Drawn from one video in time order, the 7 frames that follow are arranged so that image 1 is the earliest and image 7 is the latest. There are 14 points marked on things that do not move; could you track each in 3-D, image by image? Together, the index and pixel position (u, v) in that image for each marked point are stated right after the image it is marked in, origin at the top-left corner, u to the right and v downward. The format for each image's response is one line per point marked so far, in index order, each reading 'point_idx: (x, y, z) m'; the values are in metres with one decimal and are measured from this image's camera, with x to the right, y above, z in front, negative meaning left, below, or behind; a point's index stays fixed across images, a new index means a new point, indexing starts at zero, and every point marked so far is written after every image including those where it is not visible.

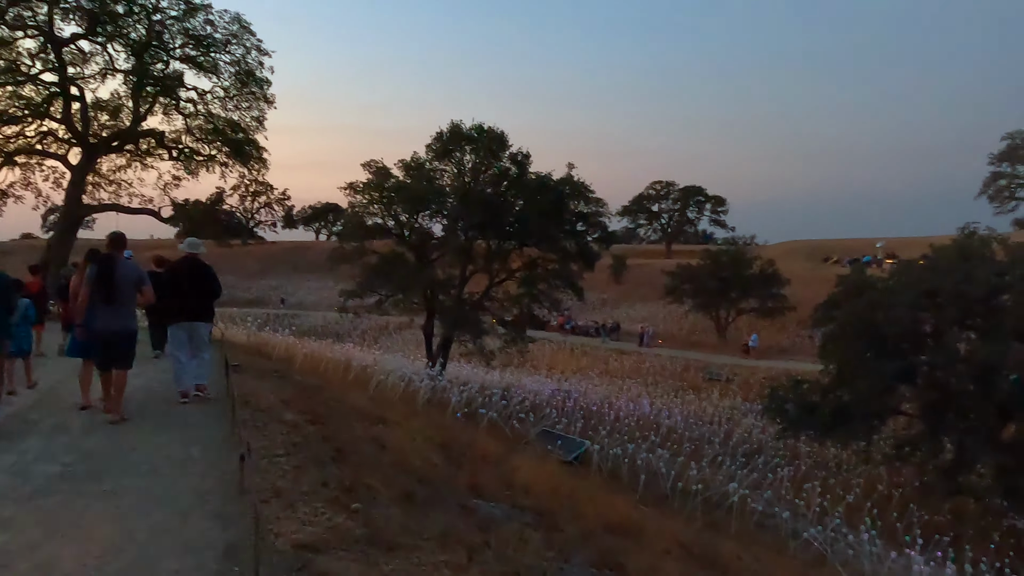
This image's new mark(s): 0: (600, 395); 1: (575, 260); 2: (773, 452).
0: (+2.3, -2.8, +18.7) m
1: (+1.6, +0.7, +17.6) m
2: (+5.3, -3.3, +14.3) m
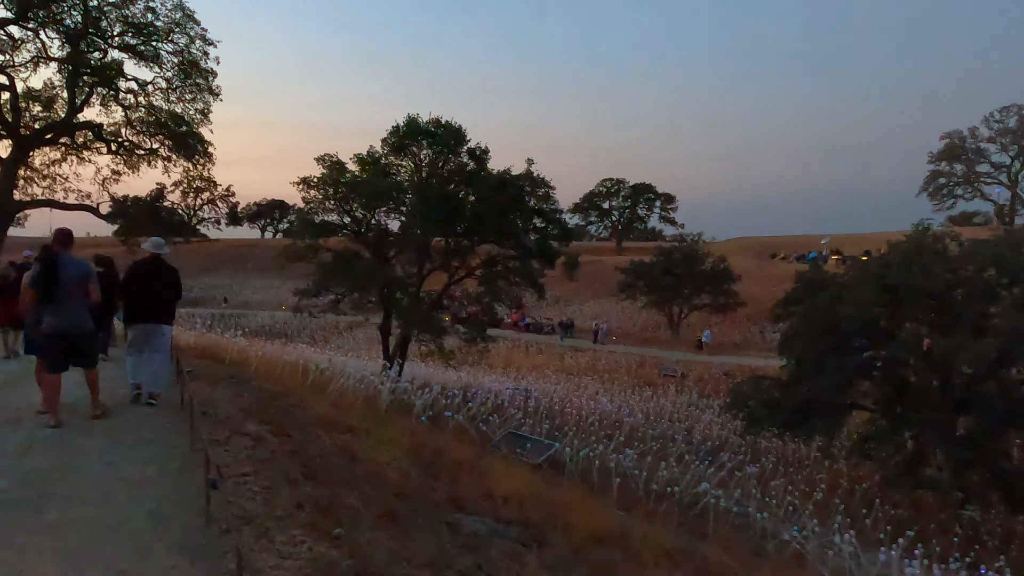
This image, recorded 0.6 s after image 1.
0: (+1.3, -2.7, +18.5) m
1: (+0.6, +0.8, +17.4) m
2: (+4.5, -3.3, +14.3) m
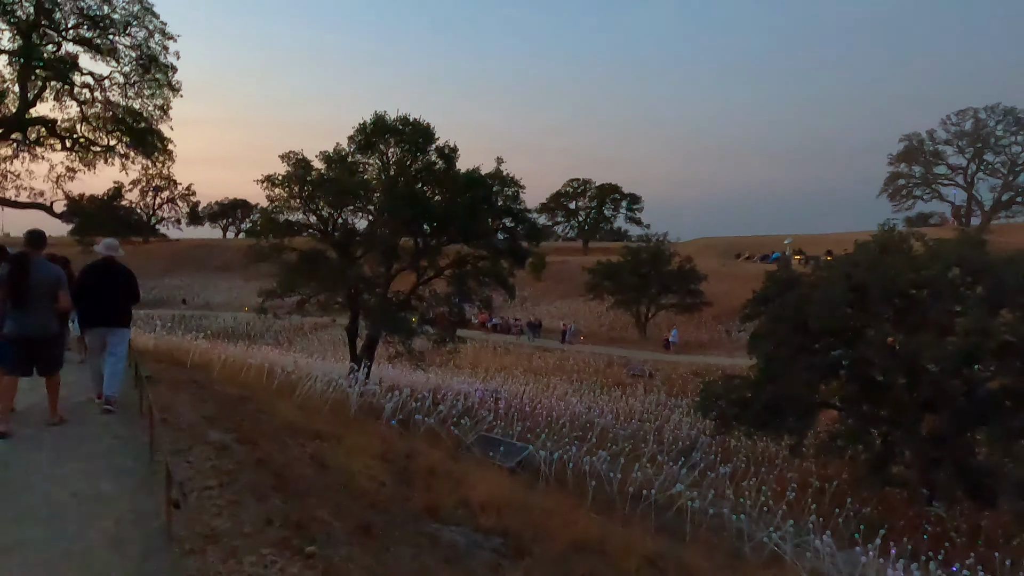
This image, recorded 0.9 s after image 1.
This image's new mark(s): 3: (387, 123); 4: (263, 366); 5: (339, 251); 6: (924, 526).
0: (+0.5, -2.7, +18.4) m
1: (-0.1, +0.7, +17.3) m
2: (+3.9, -3.2, +14.4) m
3: (-2.9, +3.9, +16.7) m
4: (-4.6, -1.5, +13.5) m
5: (-4.1, +0.9, +17.1) m
6: (+6.7, -3.9, +11.7) m
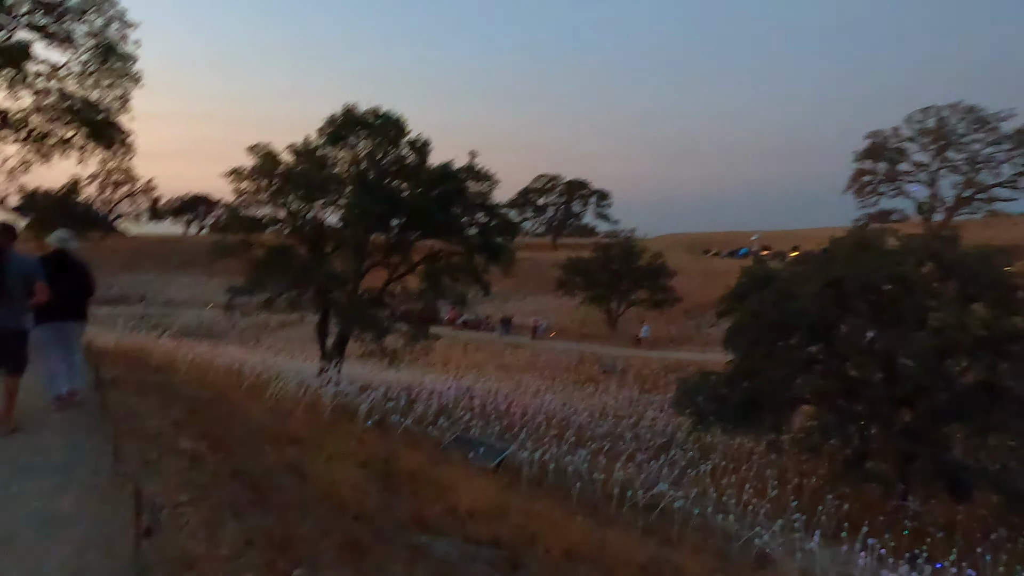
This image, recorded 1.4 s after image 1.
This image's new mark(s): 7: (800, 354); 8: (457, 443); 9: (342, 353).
0: (-0.1, -2.6, +18.2) m
1: (-0.8, +0.8, +17.0) m
2: (+3.5, -3.2, +14.3) m
3: (-3.5, +3.9, +16.3) m
4: (-5.1, -1.4, +13.0) m
5: (-4.7, +1.0, +16.6) m
6: (+6.4, -3.8, +11.8) m
7: (+5.2, -1.2, +12.7) m
8: (-0.7, -2.2, +10.1) m
9: (-3.9, -1.5, +16.7) m
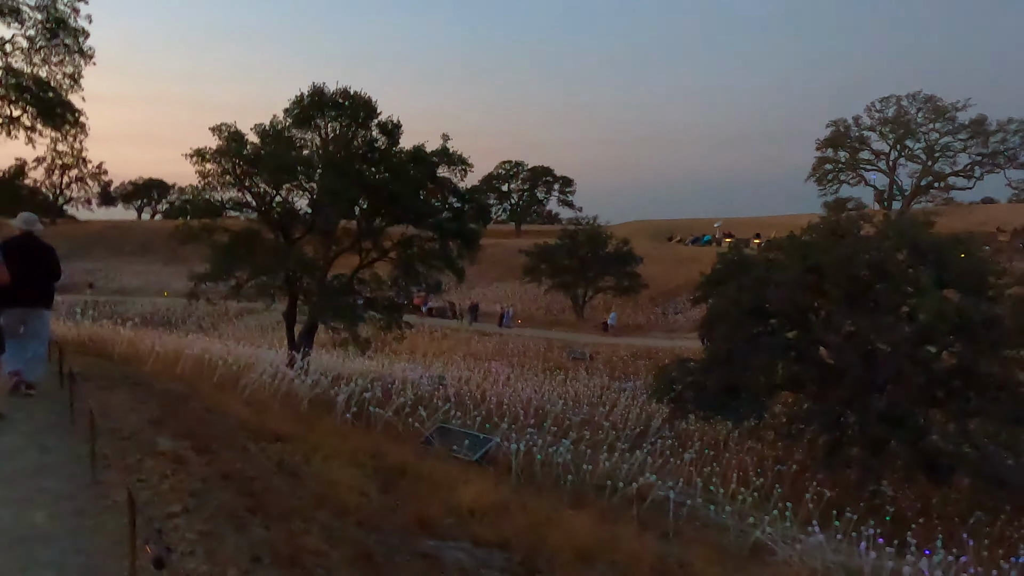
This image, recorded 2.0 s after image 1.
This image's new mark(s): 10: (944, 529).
0: (-0.8, -2.3, +17.9) m
1: (-1.4, +1.1, +16.6) m
2: (+3.0, -2.9, +14.3) m
3: (-4.1, +4.2, +15.7) m
4: (-5.4, -1.2, +12.5) m
5: (-5.3, +1.3, +16.1) m
6: (+6.0, -3.6, +11.9) m
7: (+4.8, -1.0, +12.7) m
8: (-1.0, -2.0, +9.8) m
9: (-4.5, -1.2, +16.2) m
10: (+6.9, -3.9, +11.4) m
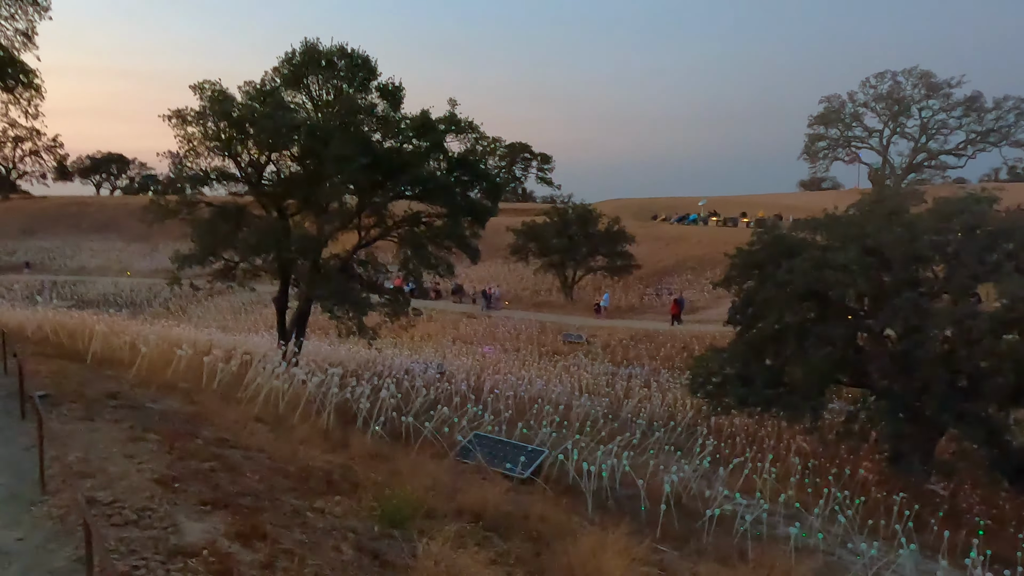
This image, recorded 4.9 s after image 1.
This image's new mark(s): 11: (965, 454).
0: (-0.6, -1.9, +16.5) m
1: (-1.1, +1.5, +15.1) m
2: (+3.4, -2.6, +13.0) m
3: (-3.8, +4.6, +14.0) m
4: (-5.0, -1.0, +10.8) m
5: (-5.0, +1.6, +14.4) m
6: (+6.5, -3.4, +10.8) m
7: (+5.2, -0.7, +11.5) m
8: (-0.4, -1.8, +8.4) m
9: (-4.2, -0.8, +14.6) m
10: (+7.4, -3.6, +10.4) m
11: (+7.1, -2.6, +11.3) m
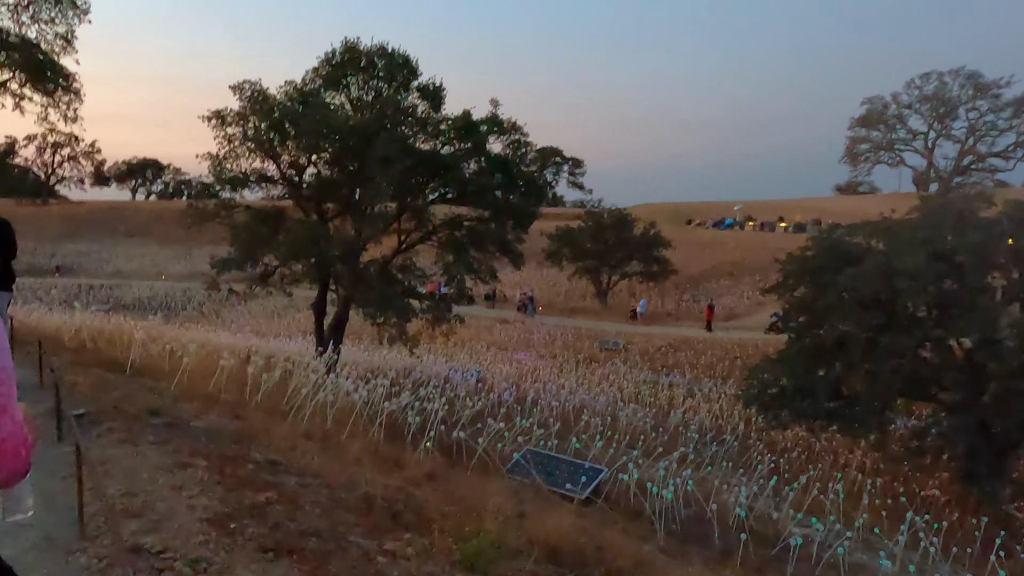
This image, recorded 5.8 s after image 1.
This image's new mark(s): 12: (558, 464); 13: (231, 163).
0: (+0.3, -2.0, +16.0) m
1: (-0.2, +1.4, +14.7) m
2: (+4.1, -2.7, +12.4) m
3: (-2.9, +4.5, +13.7) m
4: (-4.3, -1.0, +10.5) m
5: (-4.1, +1.5, +14.1) m
6: (+7.2, -3.5, +10.1) m
7: (+5.9, -0.8, +10.8) m
8: (+0.2, -1.9, +7.9) m
9: (-3.4, -1.0, +14.3) m
10: (+8.0, -3.7, +9.6) m
11: (+7.8, -2.7, +10.5) m
12: (+0.5, -1.9, +7.9) m
13: (-5.5, +2.4, +13.8) m
